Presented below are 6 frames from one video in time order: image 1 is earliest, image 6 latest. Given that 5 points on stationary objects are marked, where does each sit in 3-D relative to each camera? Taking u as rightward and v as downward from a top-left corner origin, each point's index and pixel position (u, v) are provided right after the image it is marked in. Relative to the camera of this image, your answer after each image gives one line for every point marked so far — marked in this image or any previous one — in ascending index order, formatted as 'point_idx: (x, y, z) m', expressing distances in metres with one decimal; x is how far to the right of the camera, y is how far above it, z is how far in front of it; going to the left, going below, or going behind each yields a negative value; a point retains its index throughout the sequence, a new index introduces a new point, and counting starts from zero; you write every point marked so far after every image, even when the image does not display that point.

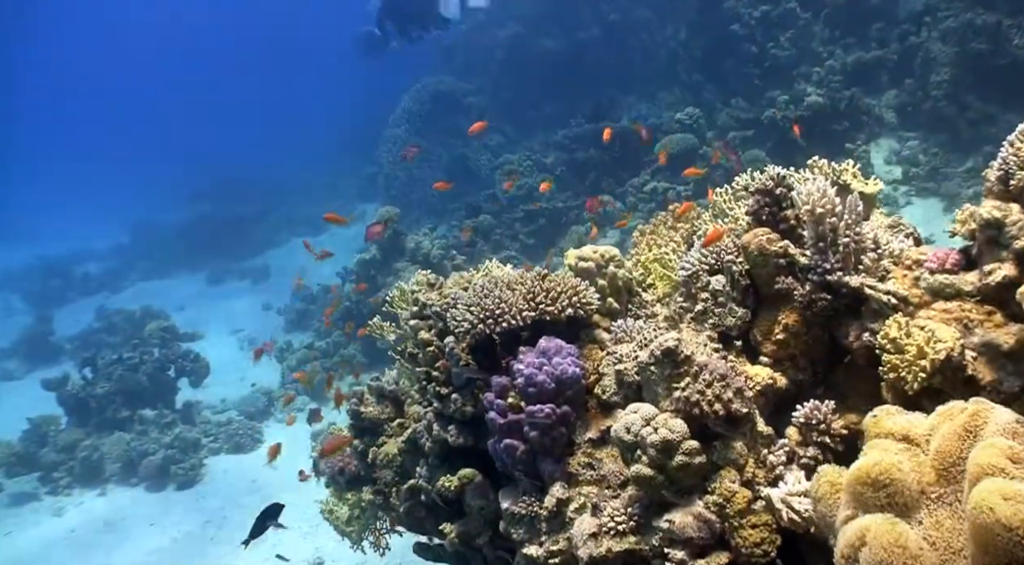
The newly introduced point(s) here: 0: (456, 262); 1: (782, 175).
0: (-1.1, +0.6, +18.4) m
1: (+1.8, +0.7, +6.1) m
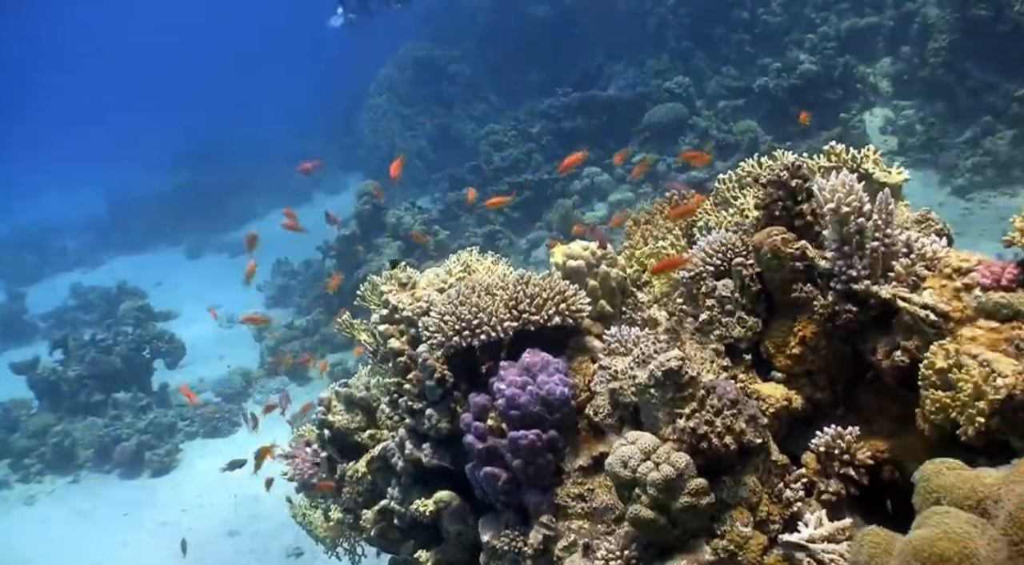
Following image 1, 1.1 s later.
0: (-1.4, +1.0, +17.7) m
1: (+1.7, +0.7, +5.4) m
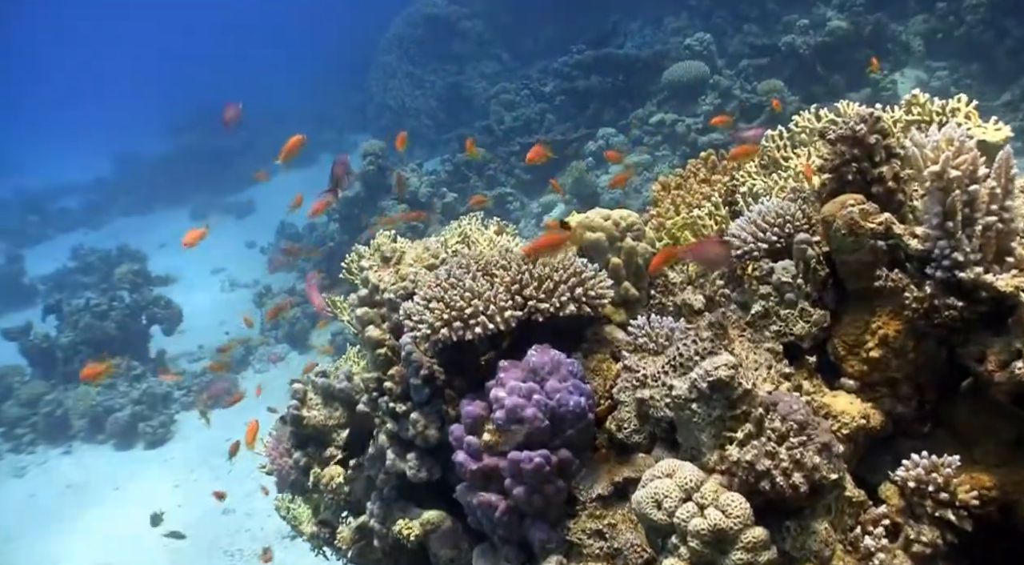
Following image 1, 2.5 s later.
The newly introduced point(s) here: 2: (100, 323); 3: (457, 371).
0: (-1.2, +1.6, +16.5) m
1: (+1.7, +0.8, +4.2) m
2: (-9.0, -0.9, +19.6) m
3: (-0.3, -0.5, +4.7) m
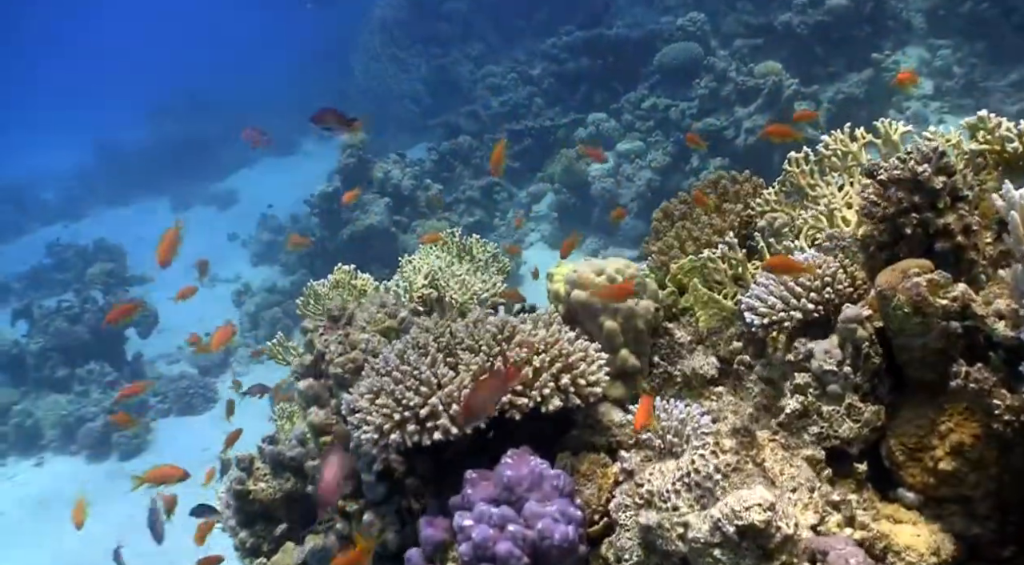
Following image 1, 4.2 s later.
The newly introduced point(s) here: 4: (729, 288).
0: (-1.4, +1.5, +15.6) m
1: (+1.6, +0.5, +3.3) m
2: (-9.3, -1.0, +18.6) m
3: (-0.4, -0.8, +3.8) m
4: (+1.1, 0.0, +4.4) m
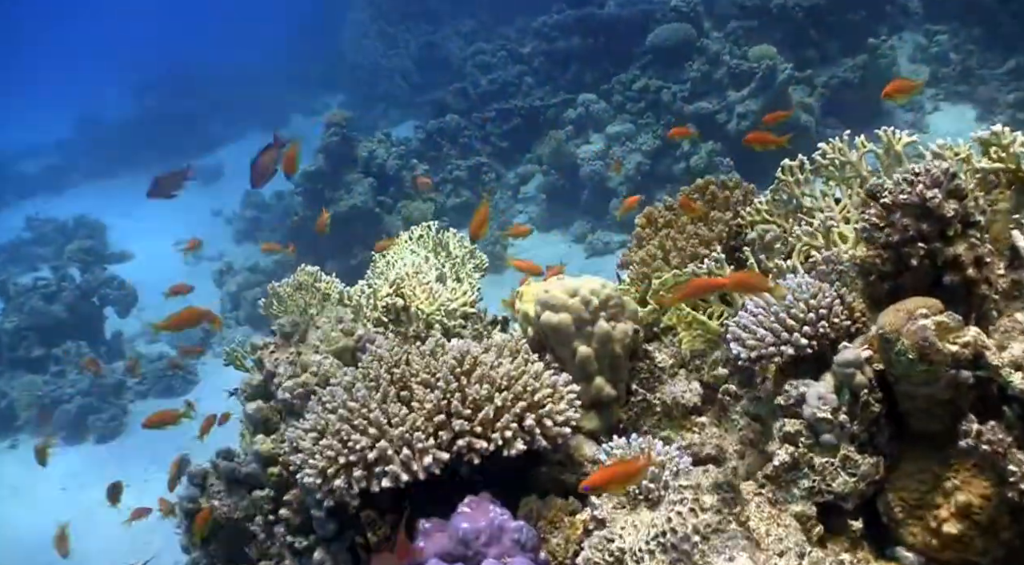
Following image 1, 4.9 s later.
0: (-1.7, +1.8, +15.2) m
1: (+1.5, +0.4, +3.0) m
2: (-9.6, -0.6, +18.1) m
3: (-0.6, -0.9, +3.5) m
4: (+0.9, -0.1, +4.1) m
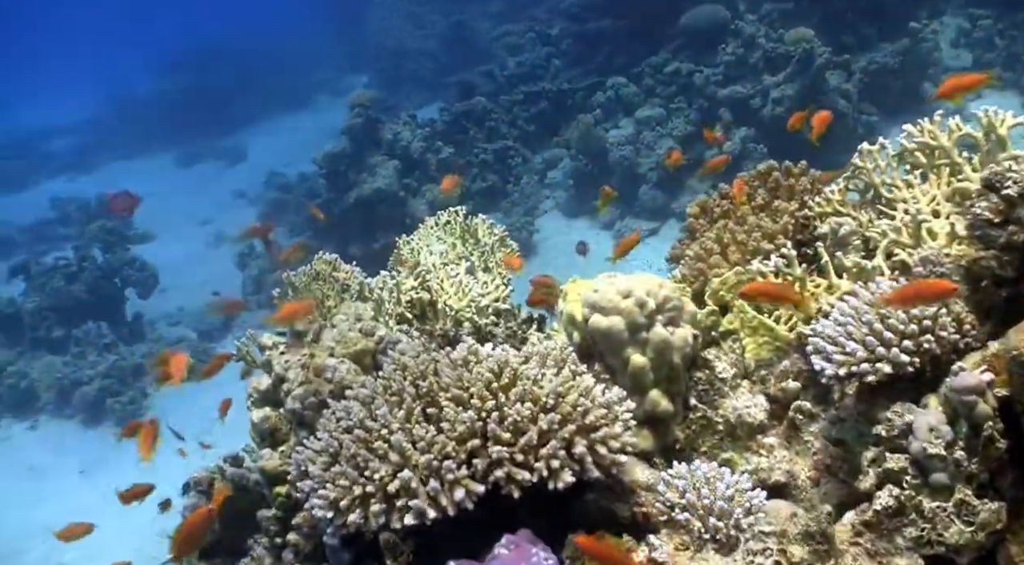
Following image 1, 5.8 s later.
0: (-1.2, +2.0, +14.7) m
1: (+1.6, +0.3, +2.5) m
2: (-9.1, -0.2, +17.9) m
3: (-0.4, -0.9, +3.1) m
4: (+1.1, -0.1, +3.6) m
